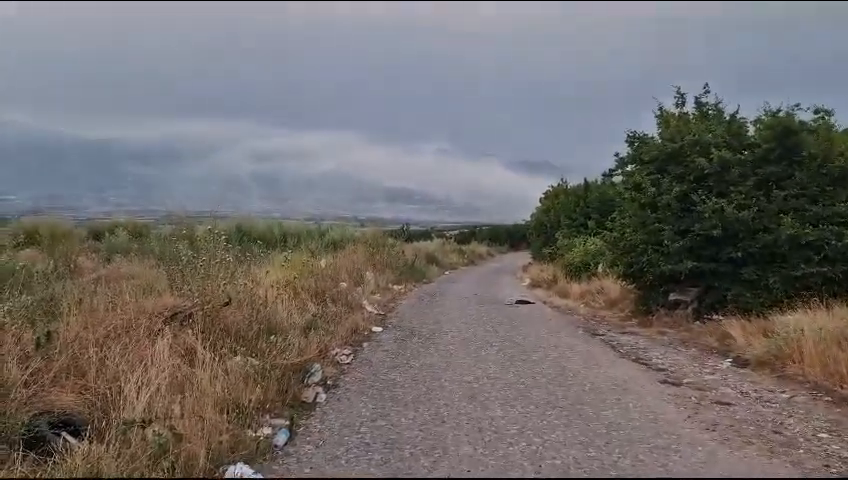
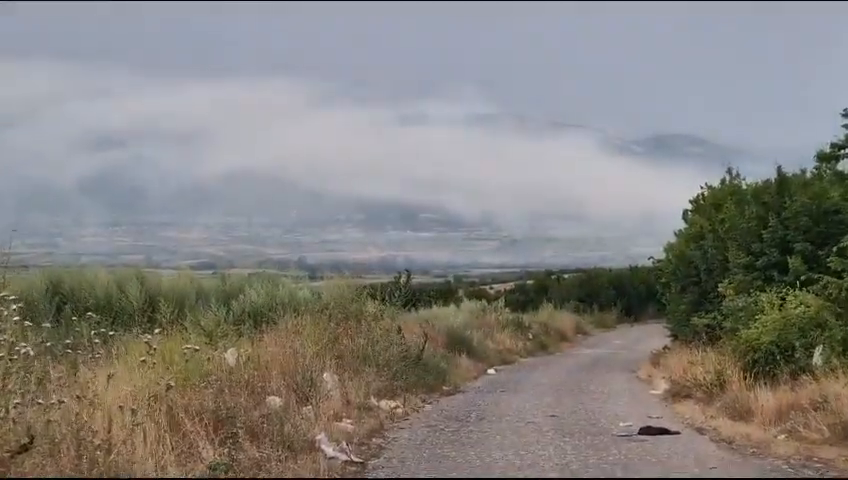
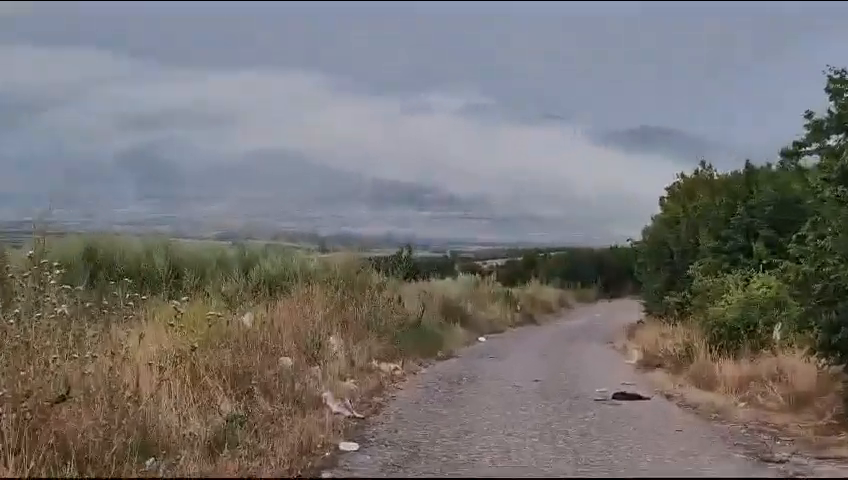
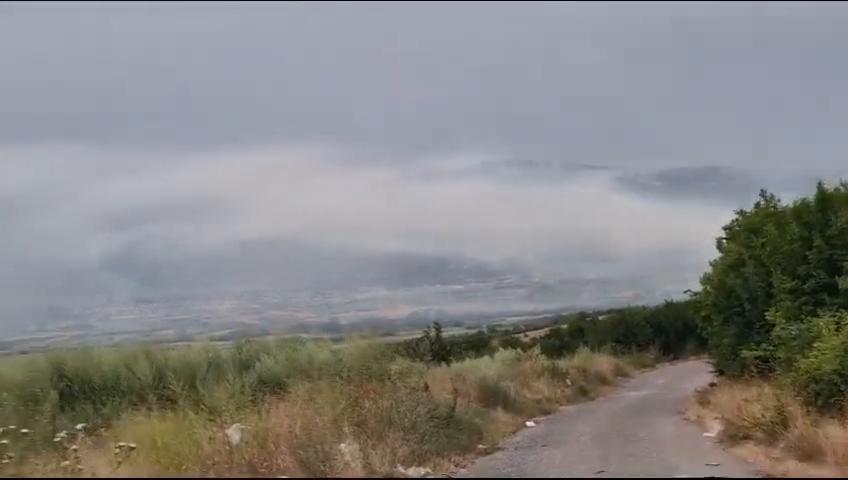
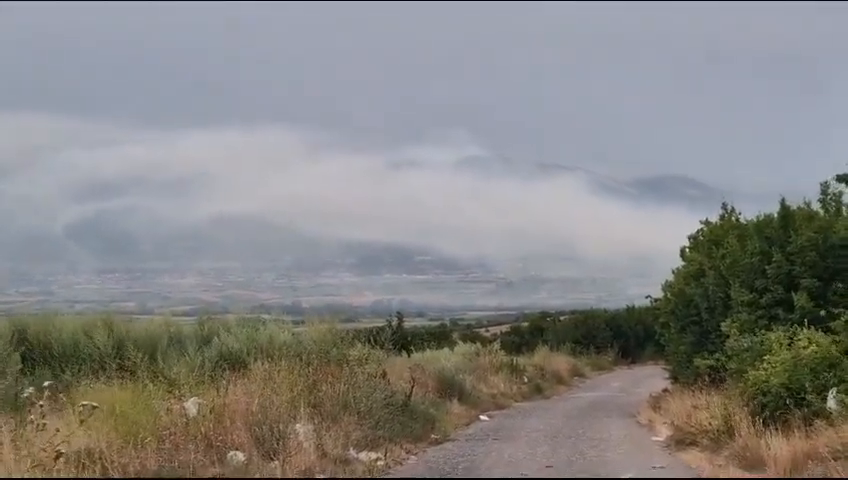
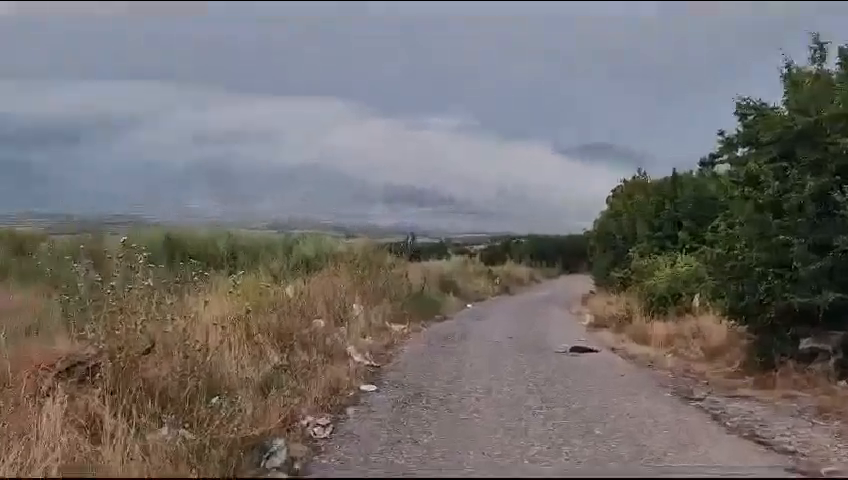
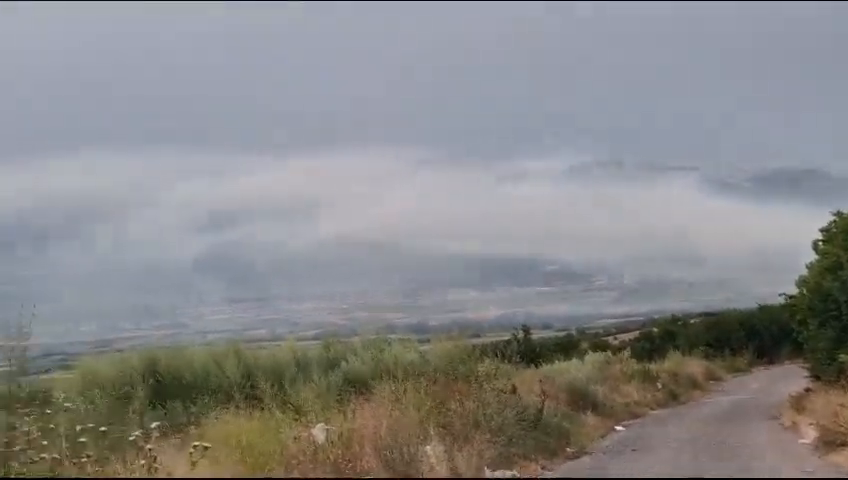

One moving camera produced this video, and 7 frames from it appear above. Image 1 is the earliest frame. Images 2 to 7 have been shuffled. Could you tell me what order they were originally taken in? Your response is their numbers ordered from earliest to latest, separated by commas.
6, 3, 2, 5, 4, 7
